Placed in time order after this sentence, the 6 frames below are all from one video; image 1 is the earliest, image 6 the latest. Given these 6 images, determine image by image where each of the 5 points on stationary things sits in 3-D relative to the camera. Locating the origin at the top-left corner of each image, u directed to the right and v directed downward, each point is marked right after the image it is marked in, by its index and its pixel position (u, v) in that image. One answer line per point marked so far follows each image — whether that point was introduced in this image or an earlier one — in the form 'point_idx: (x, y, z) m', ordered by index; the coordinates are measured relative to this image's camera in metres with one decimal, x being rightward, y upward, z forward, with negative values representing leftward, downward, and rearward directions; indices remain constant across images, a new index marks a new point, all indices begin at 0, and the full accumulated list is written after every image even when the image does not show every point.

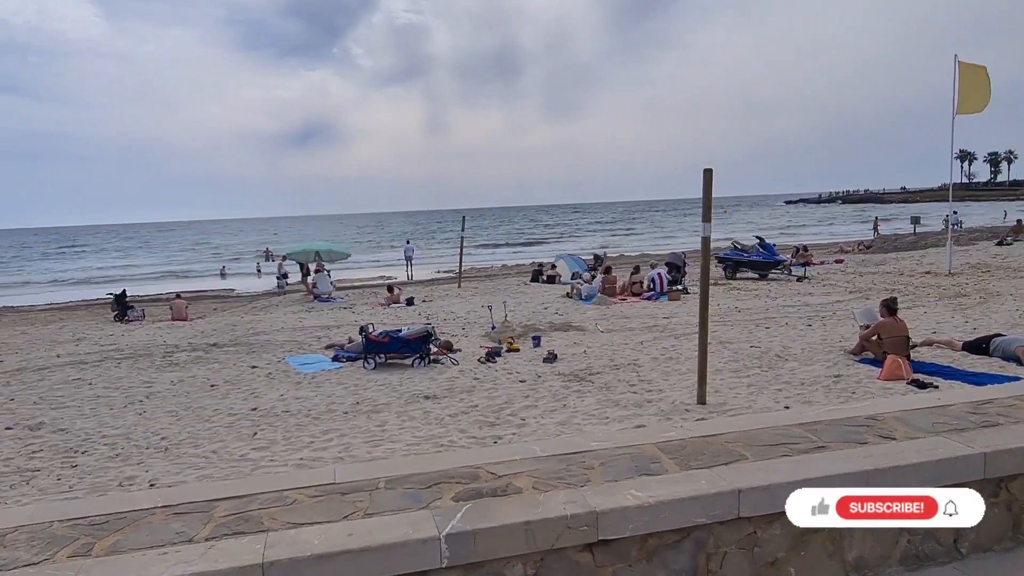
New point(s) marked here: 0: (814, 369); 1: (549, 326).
0: (+3.3, -0.9, +8.1) m
1: (+0.6, -0.6, +11.9) m
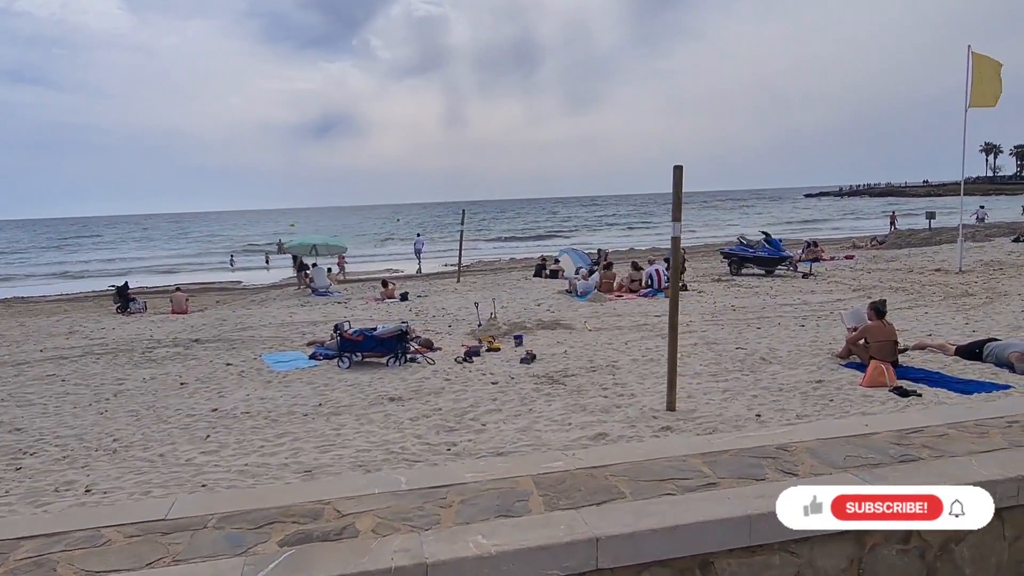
0: (+3.0, -0.9, +7.7) m
1: (+0.4, -0.6, +11.7) m
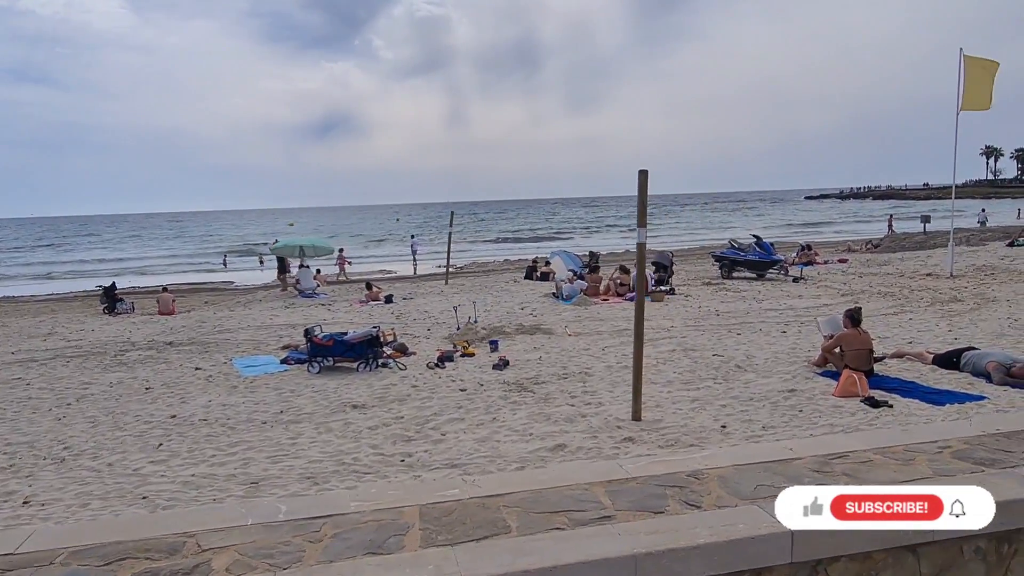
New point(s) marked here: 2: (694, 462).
0: (+2.7, -1.0, +7.6) m
1: (+0.1, -0.6, +11.5) m
2: (+1.1, -1.0, +4.4) m
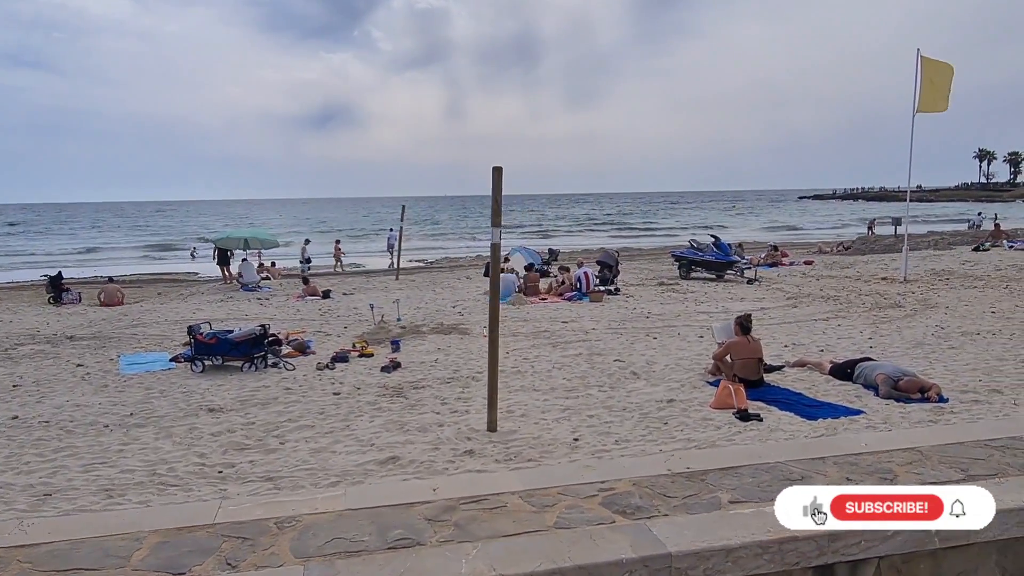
0: (+1.4, -1.0, +7.3) m
1: (-1.2, -0.6, +11.2) m
2: (-0.1, -1.1, +4.1) m
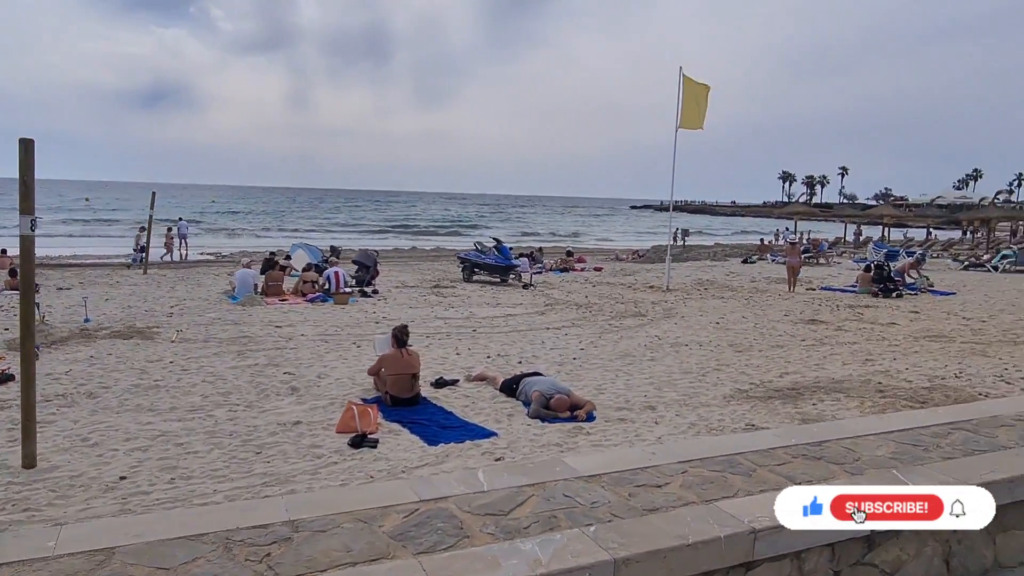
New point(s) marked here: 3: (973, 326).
0: (-1.9, -1.1, +6.4) m
1: (-5.3, -0.6, +9.7) m
2: (-2.7, -1.1, +2.9) m
3: (+7.9, -0.6, +12.6) m
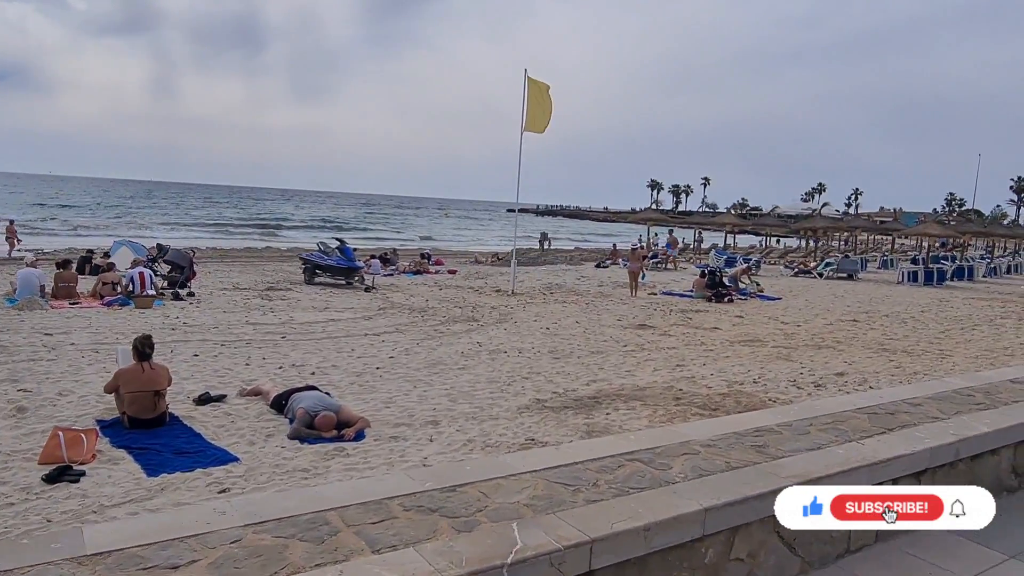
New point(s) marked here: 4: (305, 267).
0: (-3.7, -1.1, +5.4) m
1: (-7.6, -0.6, +8.1) m
2: (-4.0, -1.1, +1.9) m
3: (+4.9, -0.8, +13.1) m
4: (-5.6, +0.6, +19.7) m
